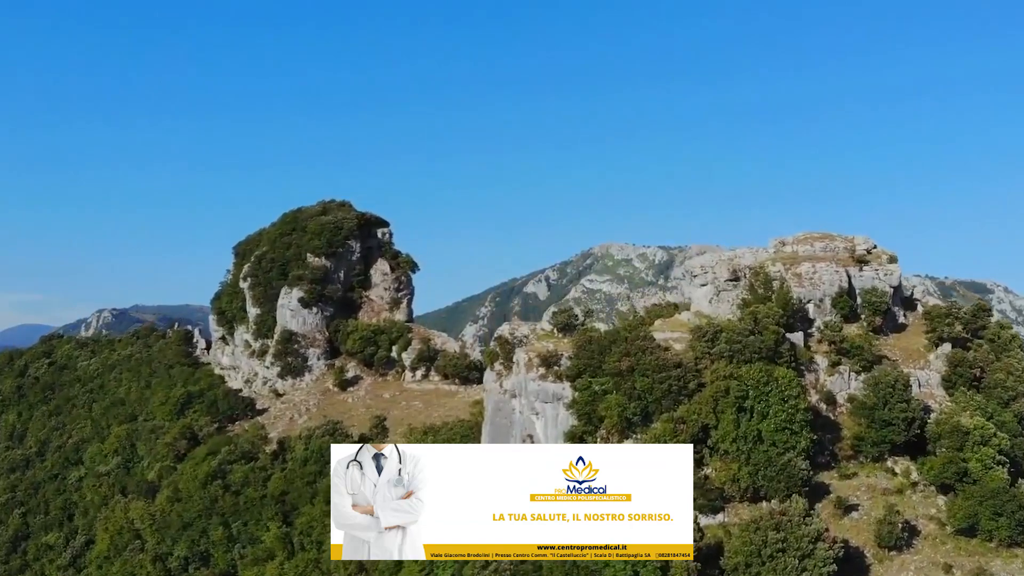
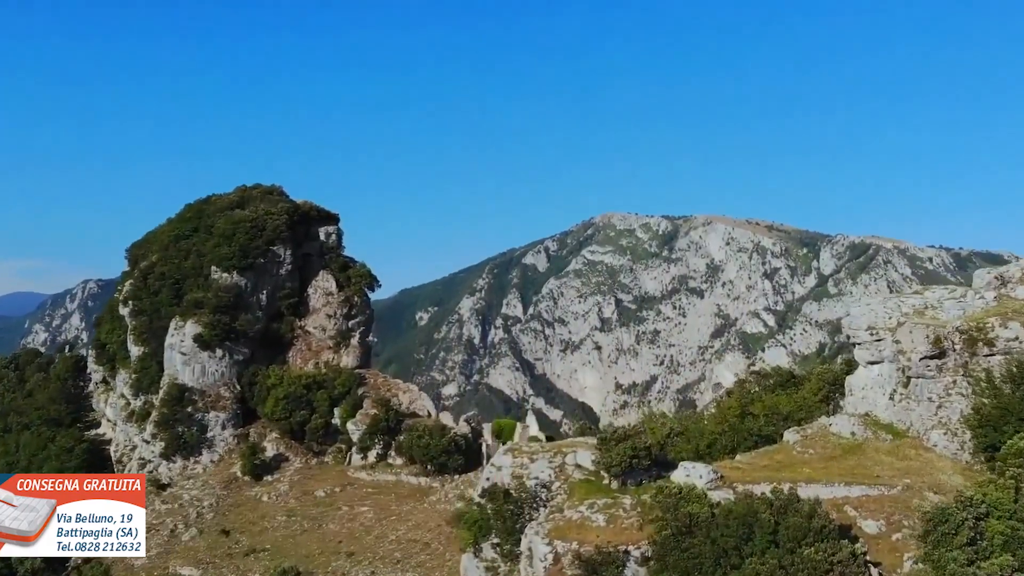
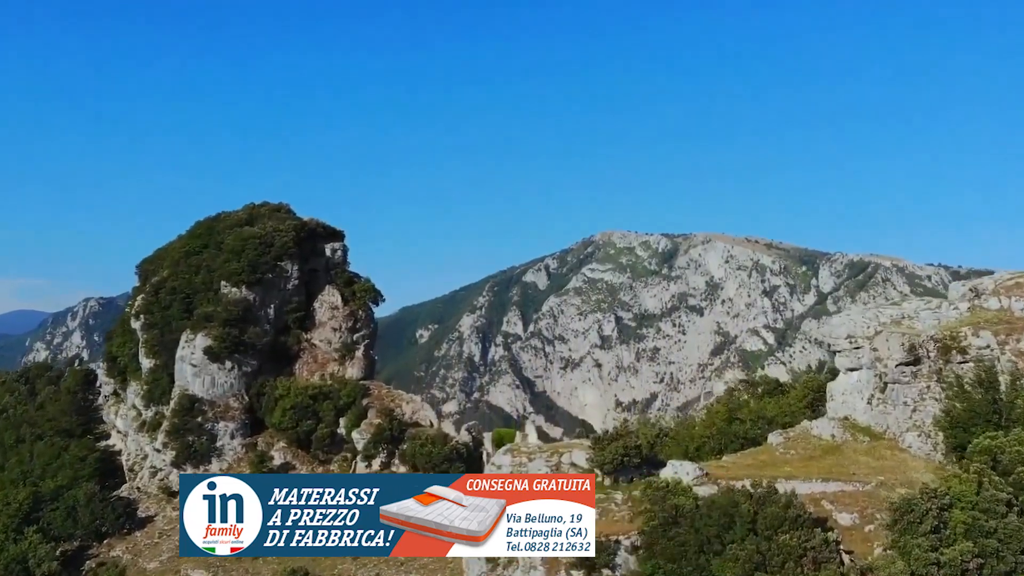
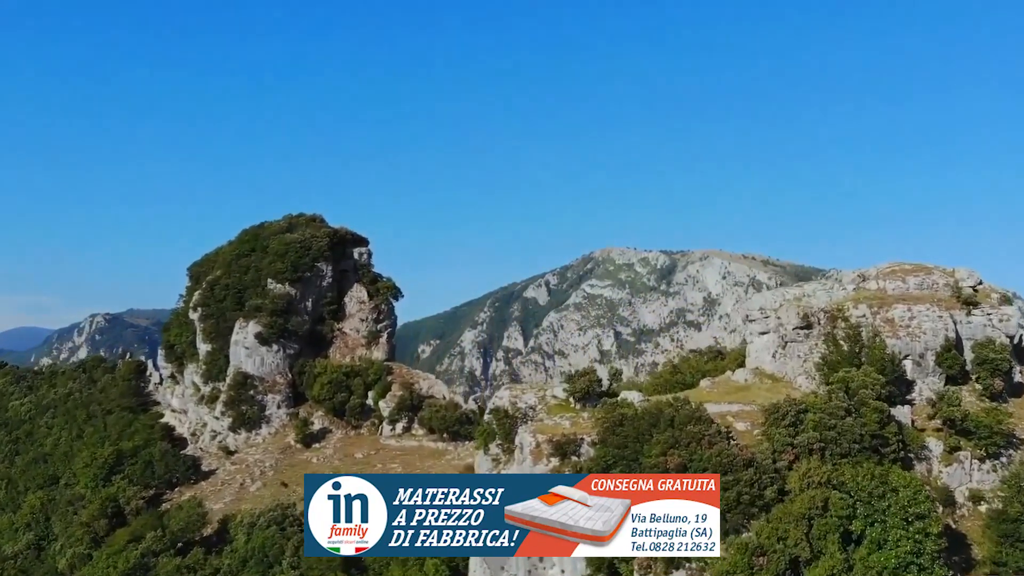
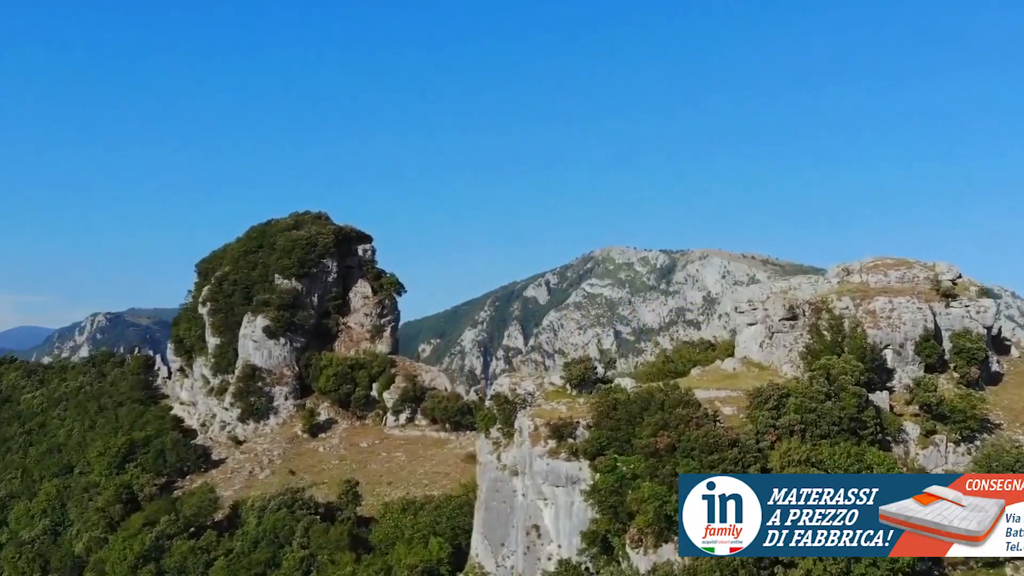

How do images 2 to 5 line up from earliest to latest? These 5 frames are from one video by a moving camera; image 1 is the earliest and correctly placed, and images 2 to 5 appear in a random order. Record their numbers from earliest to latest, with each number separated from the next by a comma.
5, 4, 3, 2
